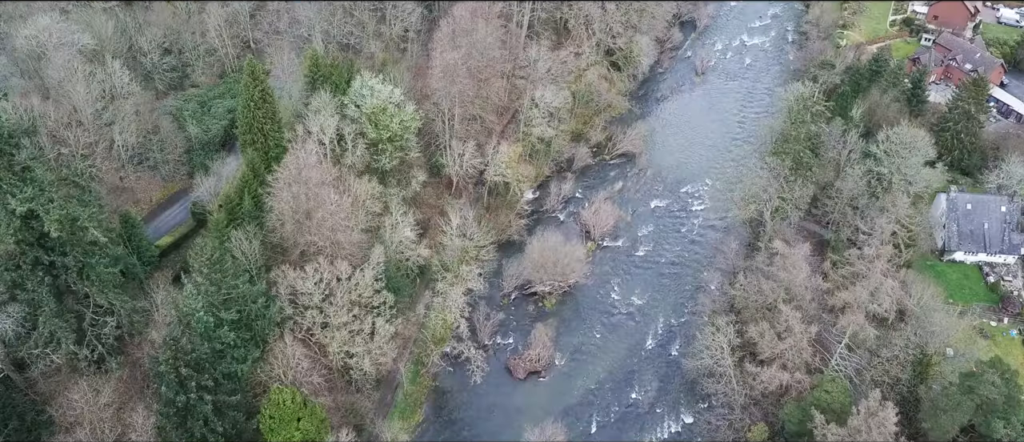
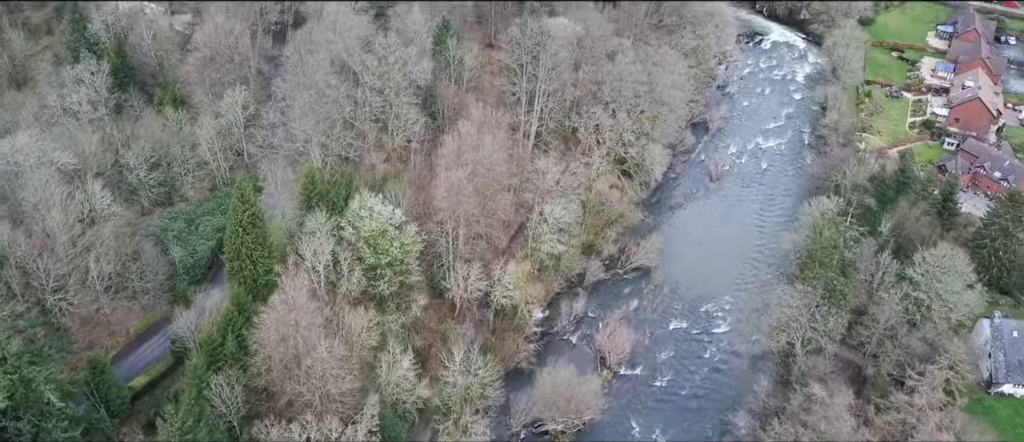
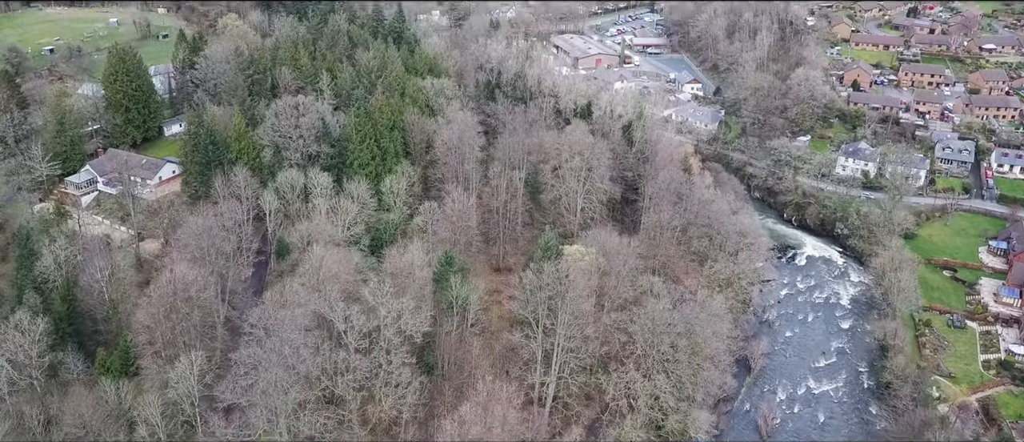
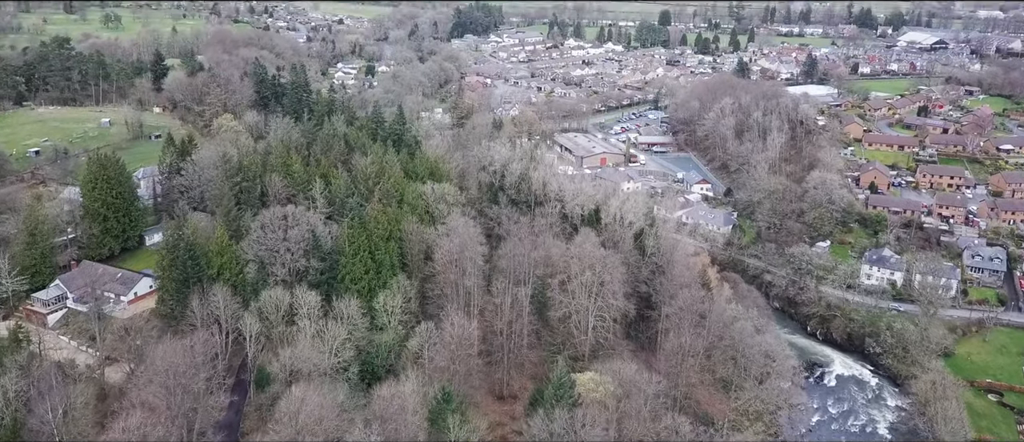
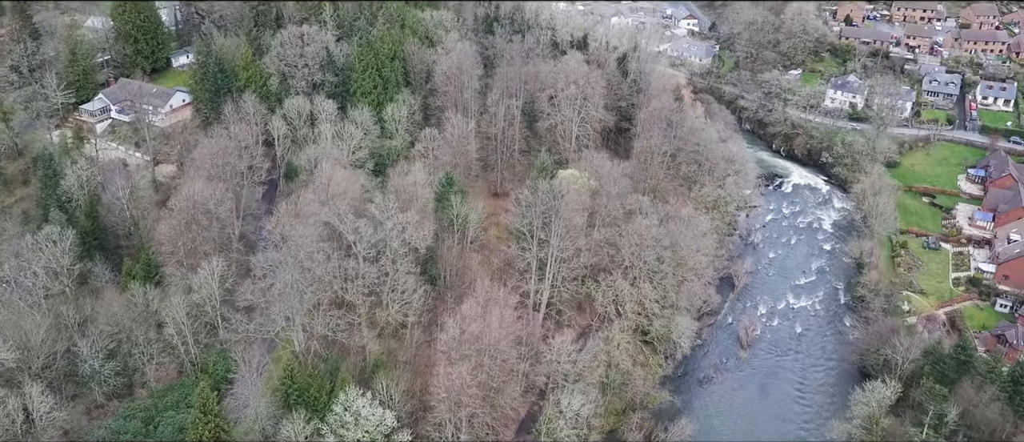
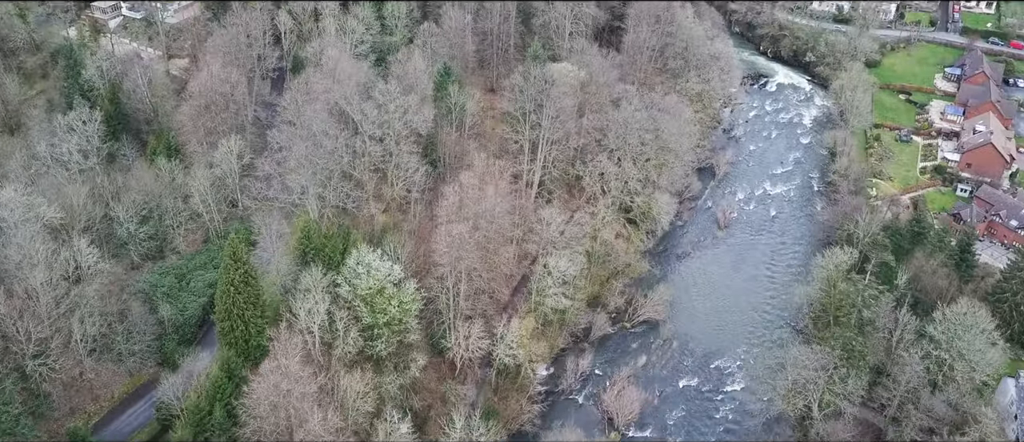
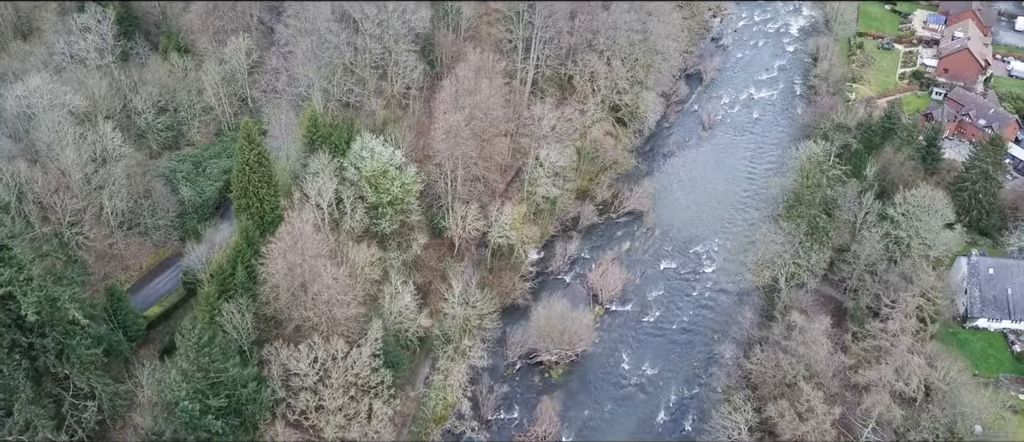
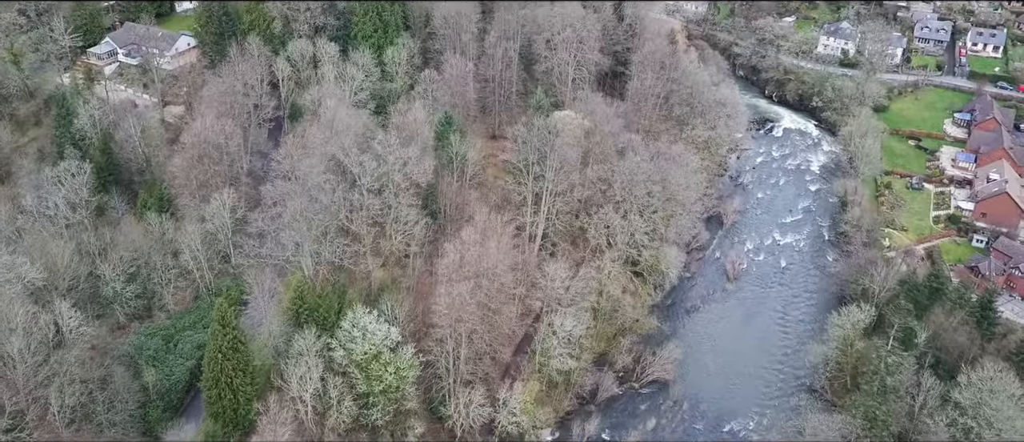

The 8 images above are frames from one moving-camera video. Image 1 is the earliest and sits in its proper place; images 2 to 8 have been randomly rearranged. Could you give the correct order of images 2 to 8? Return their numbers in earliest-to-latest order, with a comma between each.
7, 2, 6, 8, 5, 3, 4
